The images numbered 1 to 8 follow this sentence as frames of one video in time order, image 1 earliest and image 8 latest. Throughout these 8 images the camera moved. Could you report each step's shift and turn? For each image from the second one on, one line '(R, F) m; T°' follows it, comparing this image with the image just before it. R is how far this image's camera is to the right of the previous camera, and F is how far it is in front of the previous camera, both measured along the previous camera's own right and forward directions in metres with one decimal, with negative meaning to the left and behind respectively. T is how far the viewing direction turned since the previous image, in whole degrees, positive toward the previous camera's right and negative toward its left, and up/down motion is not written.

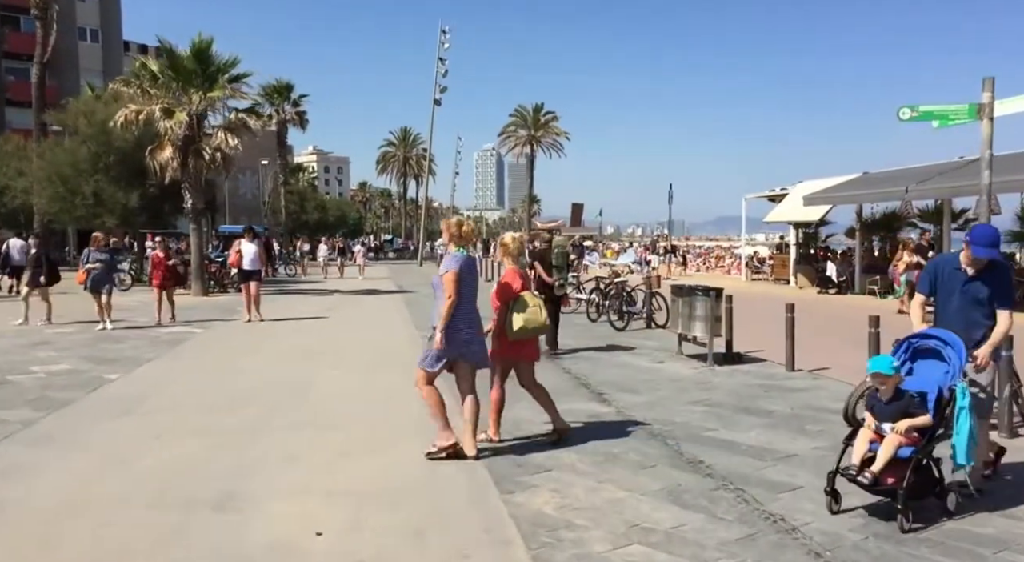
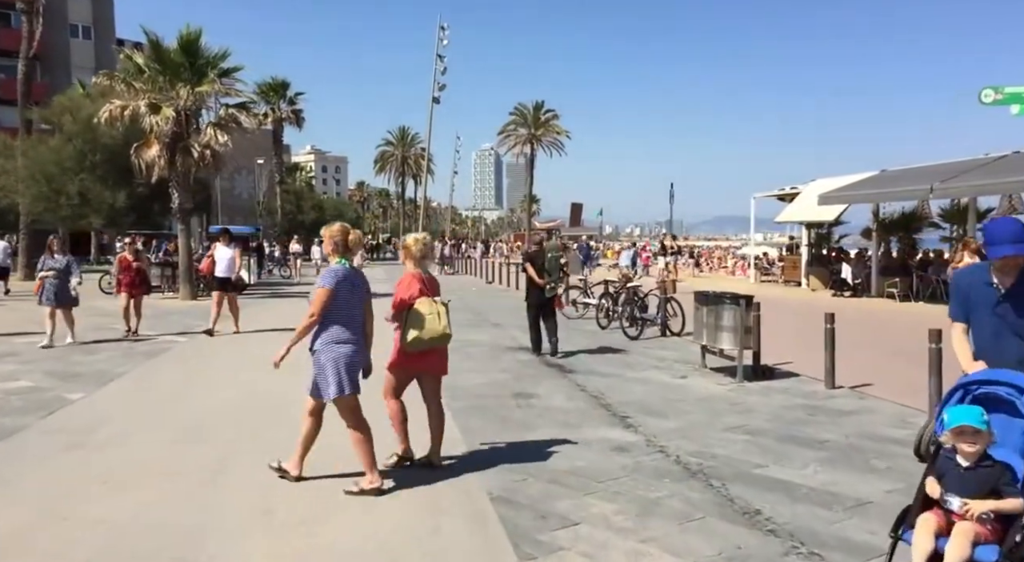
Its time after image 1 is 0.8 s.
(-0.1, +1.0) m; 0°
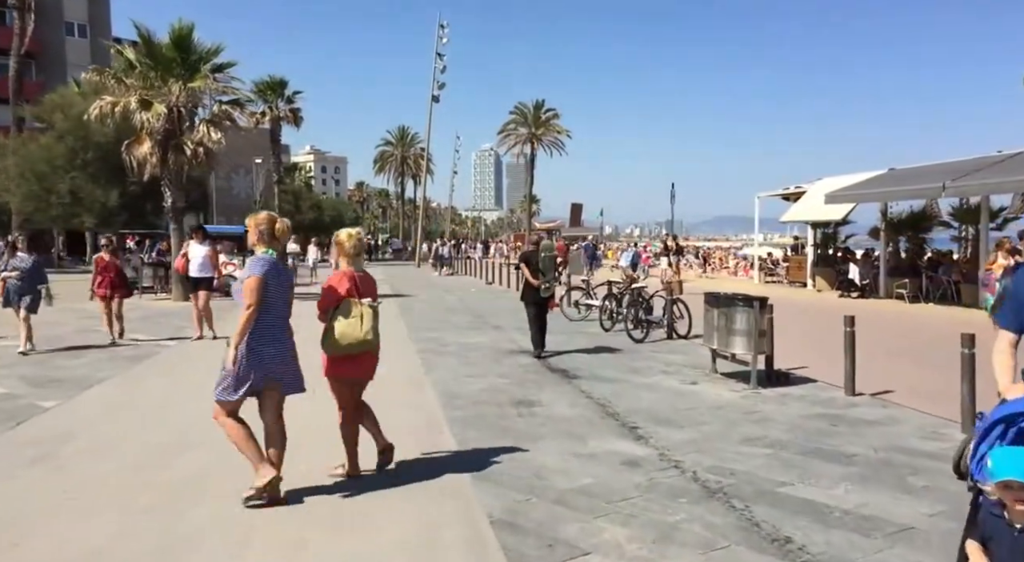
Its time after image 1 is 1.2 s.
(0.0, +0.5) m; 0°
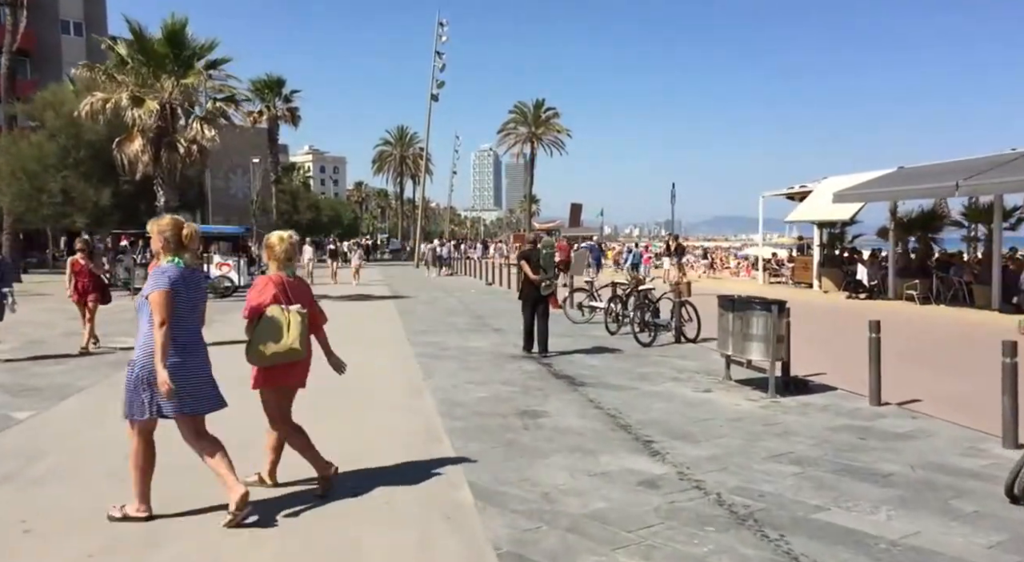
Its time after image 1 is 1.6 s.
(-0.1, +0.5) m; 0°
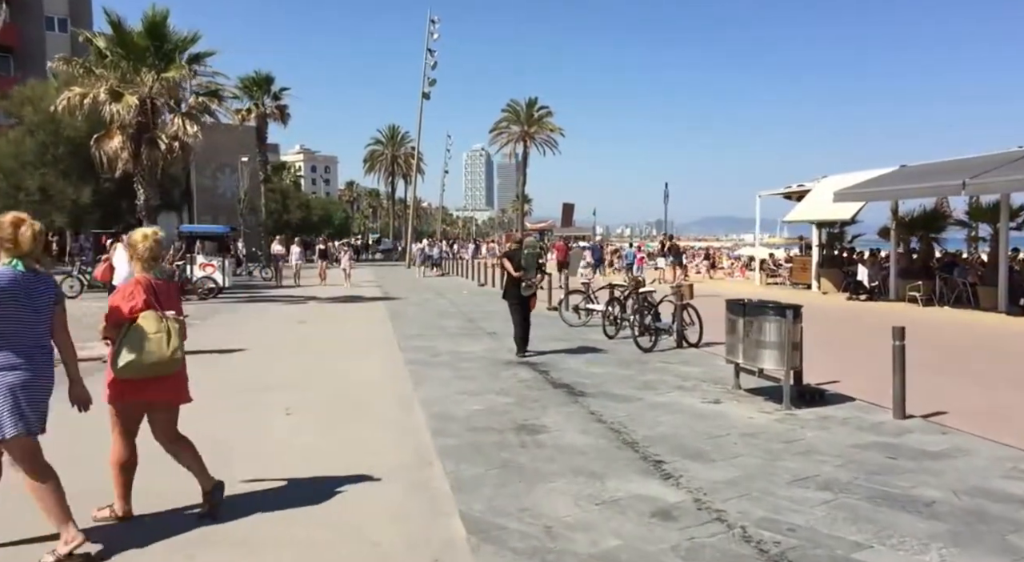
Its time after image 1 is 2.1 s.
(0.0, +0.6) m; +1°
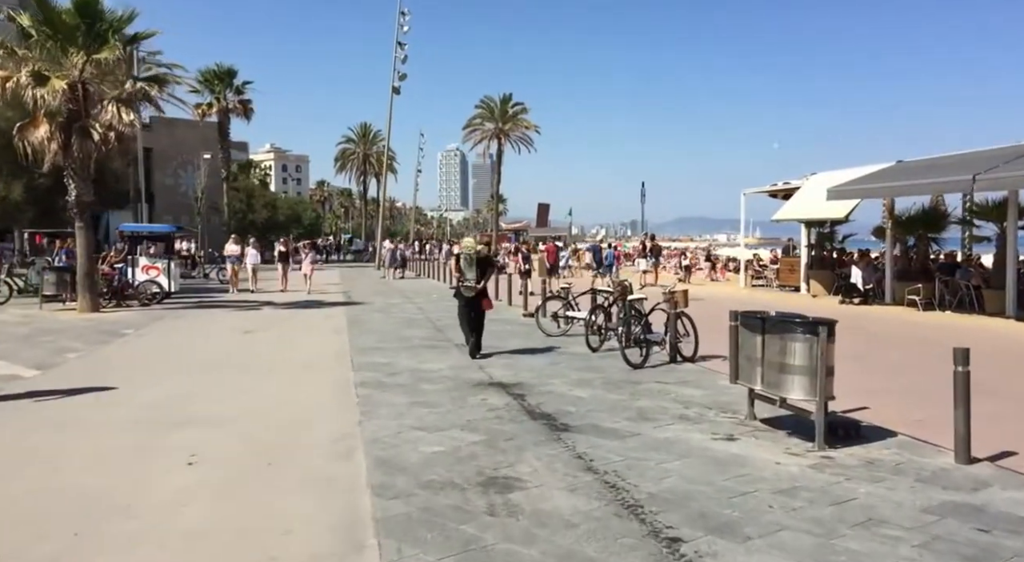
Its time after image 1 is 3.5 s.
(+0.1, +1.6) m; +2°
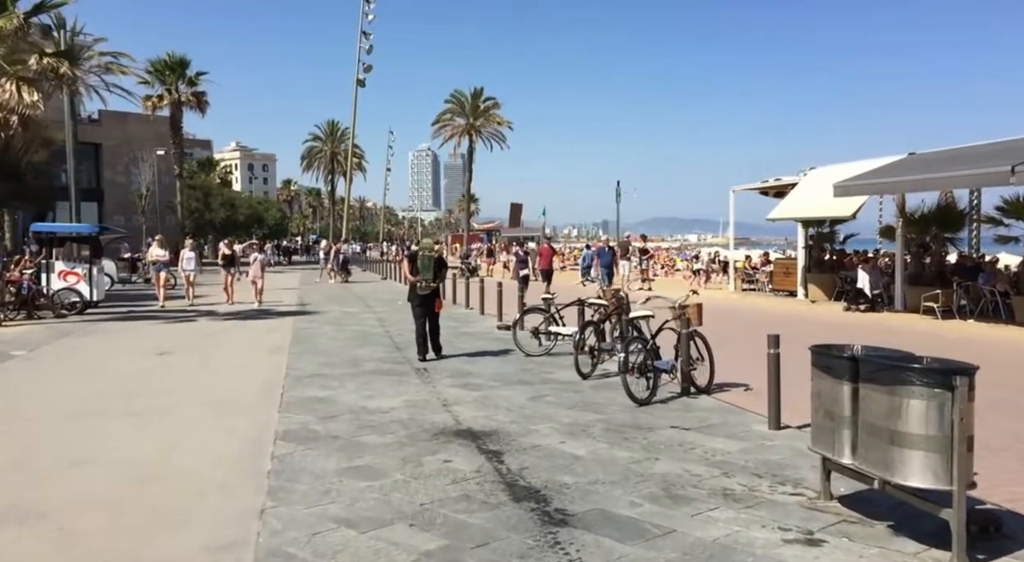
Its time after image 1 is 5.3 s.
(0.0, +2.3) m; +2°
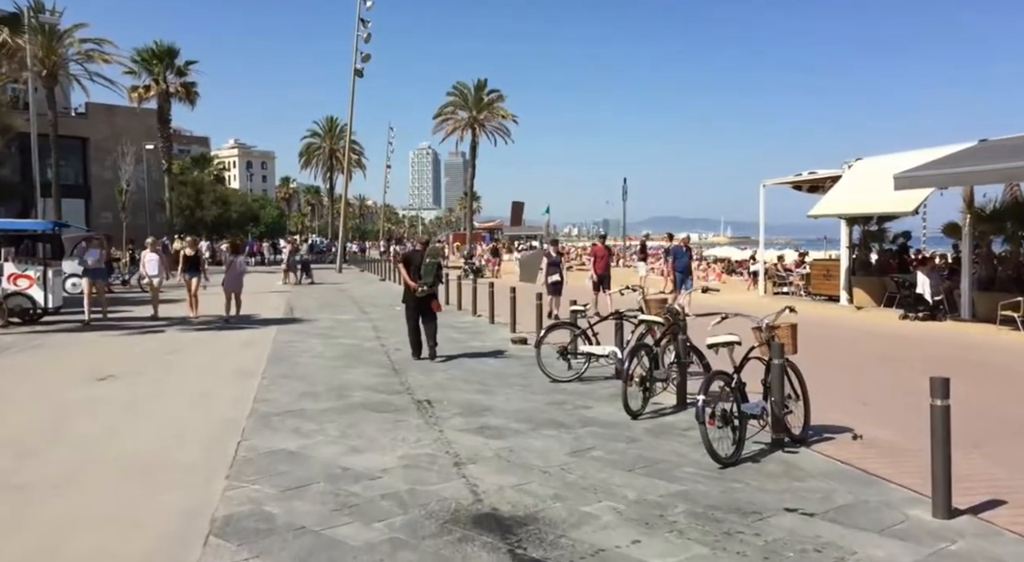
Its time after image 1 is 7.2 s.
(-0.3, +2.3) m; 0°
